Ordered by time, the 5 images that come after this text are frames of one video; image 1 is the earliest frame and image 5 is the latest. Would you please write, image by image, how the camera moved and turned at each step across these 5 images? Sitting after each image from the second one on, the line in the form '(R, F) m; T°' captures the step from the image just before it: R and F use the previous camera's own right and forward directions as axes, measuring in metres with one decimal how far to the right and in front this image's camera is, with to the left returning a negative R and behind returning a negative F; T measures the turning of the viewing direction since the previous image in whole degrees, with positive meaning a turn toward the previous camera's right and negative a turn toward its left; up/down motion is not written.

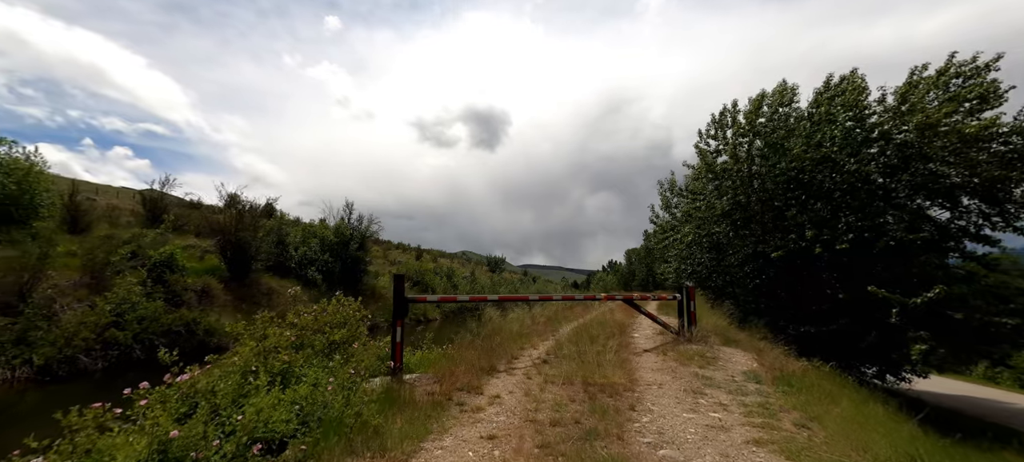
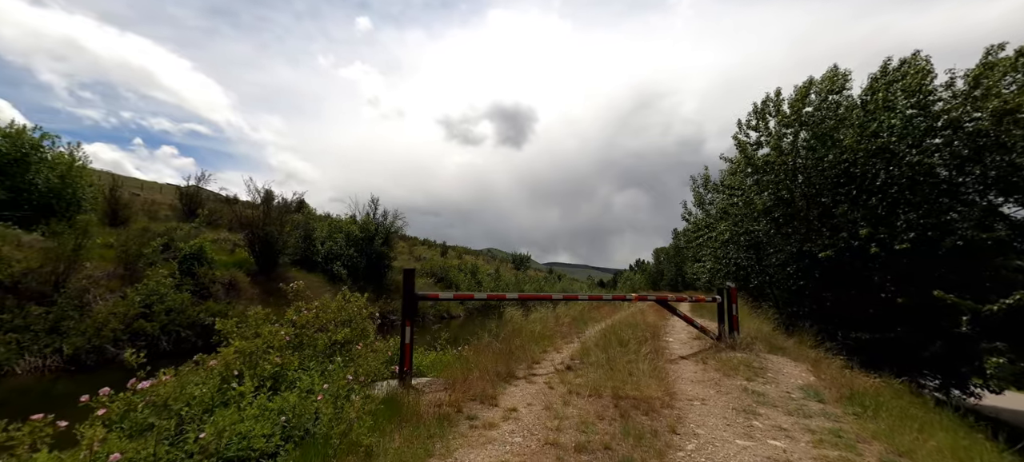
(0.0, +0.5) m; -4°
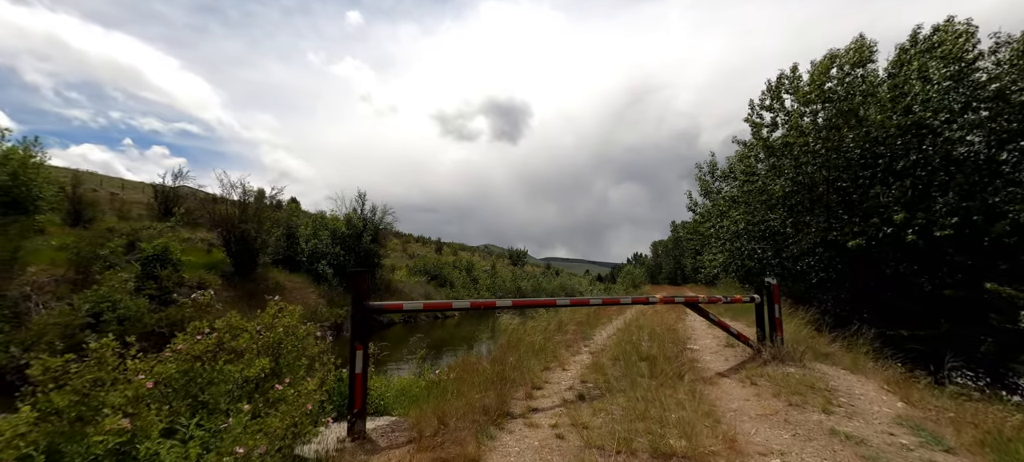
(0.0, +1.2) m; 0°
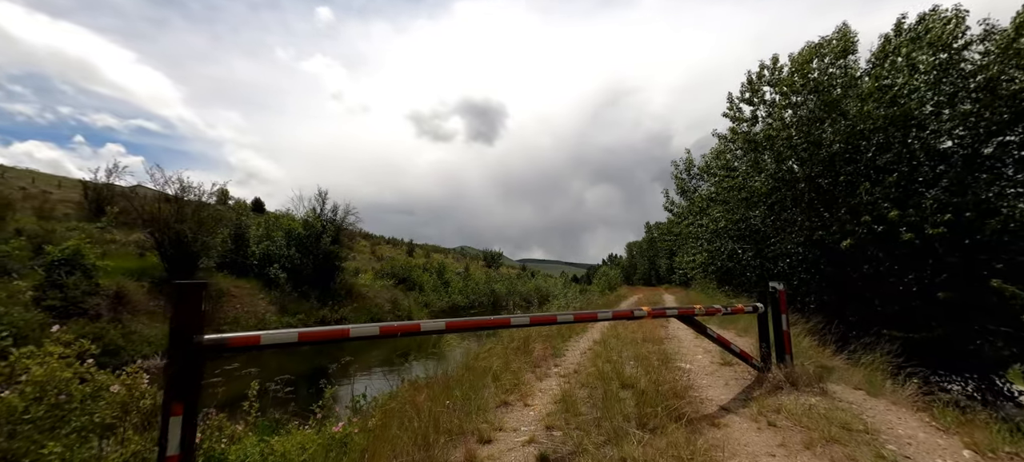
(+0.3, +1.1) m; +3°
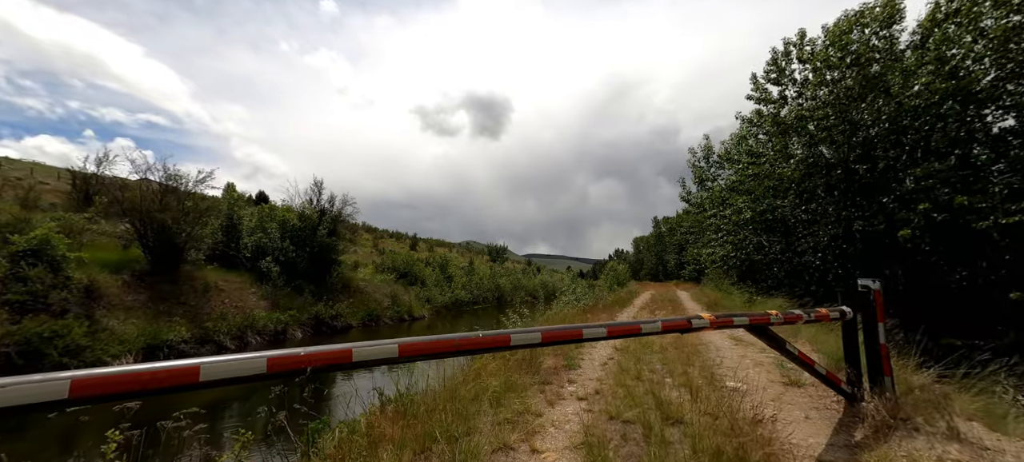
(0.0, +1.1) m; -1°
